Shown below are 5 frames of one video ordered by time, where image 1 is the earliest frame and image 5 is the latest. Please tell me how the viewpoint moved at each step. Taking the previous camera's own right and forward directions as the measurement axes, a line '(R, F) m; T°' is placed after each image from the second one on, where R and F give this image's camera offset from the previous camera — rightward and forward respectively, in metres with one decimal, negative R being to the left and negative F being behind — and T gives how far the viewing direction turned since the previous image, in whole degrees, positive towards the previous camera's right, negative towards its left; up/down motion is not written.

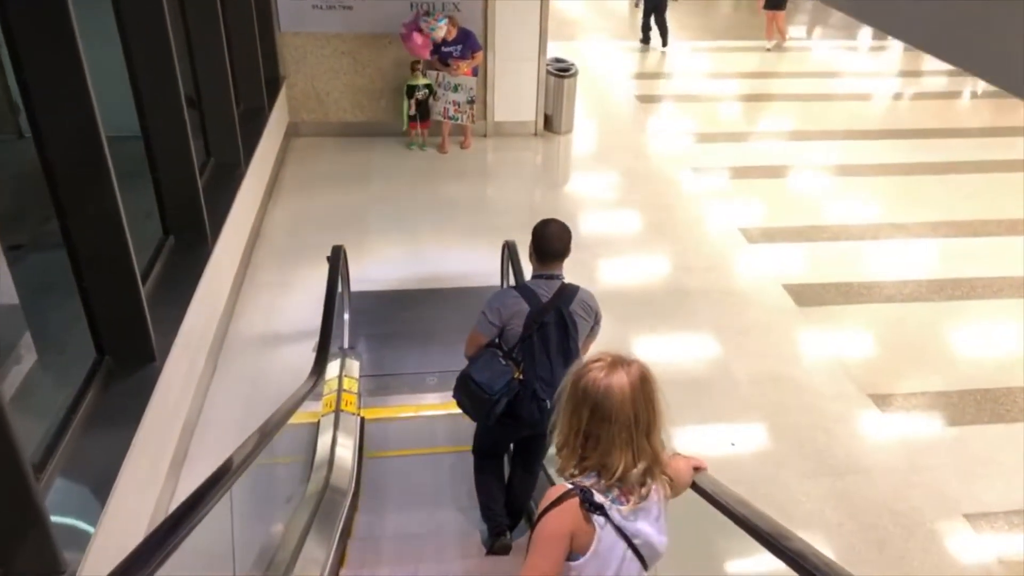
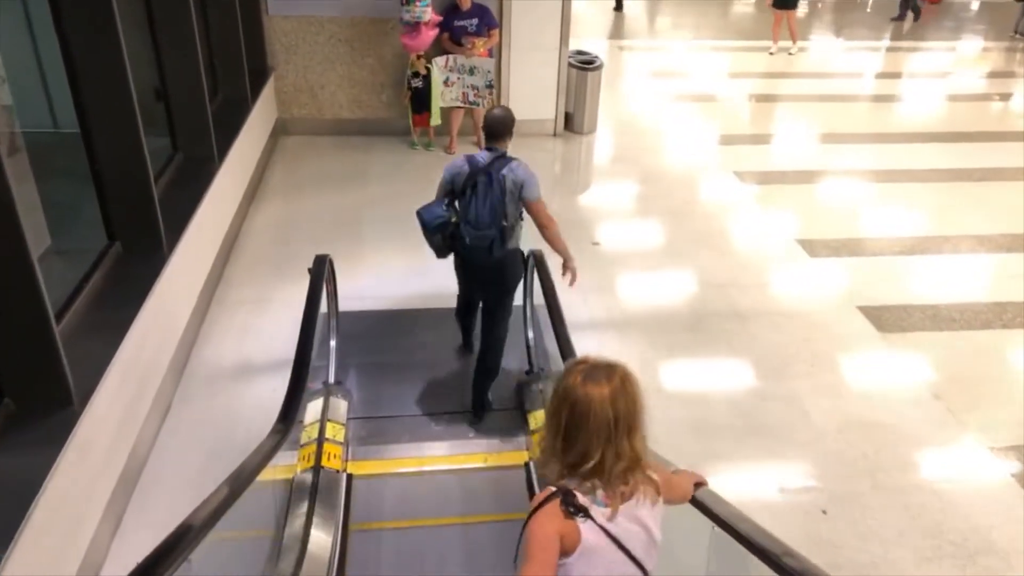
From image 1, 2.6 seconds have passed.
(-0.1, +0.9) m; 0°
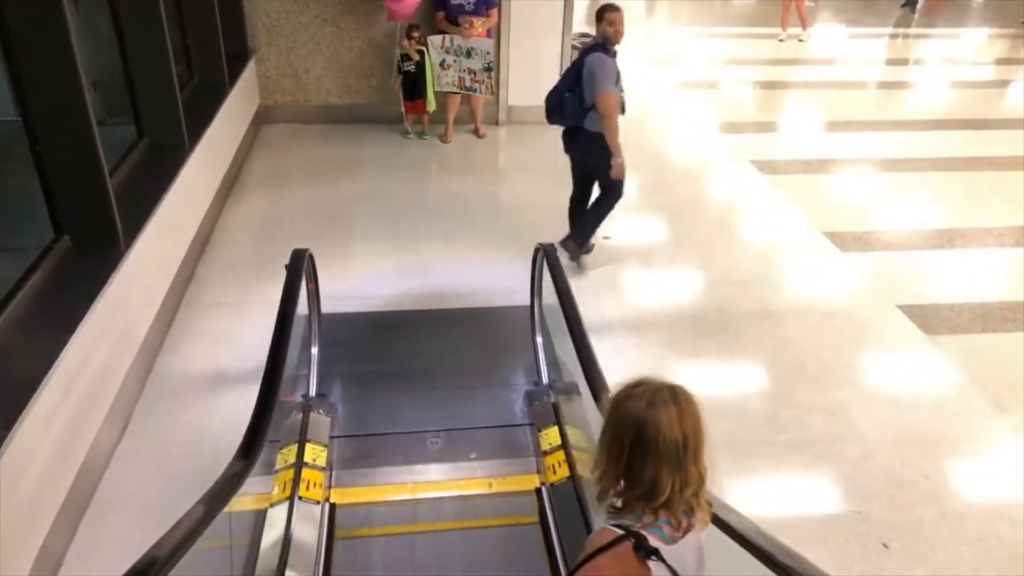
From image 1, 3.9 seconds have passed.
(0.0, +0.5) m; 0°
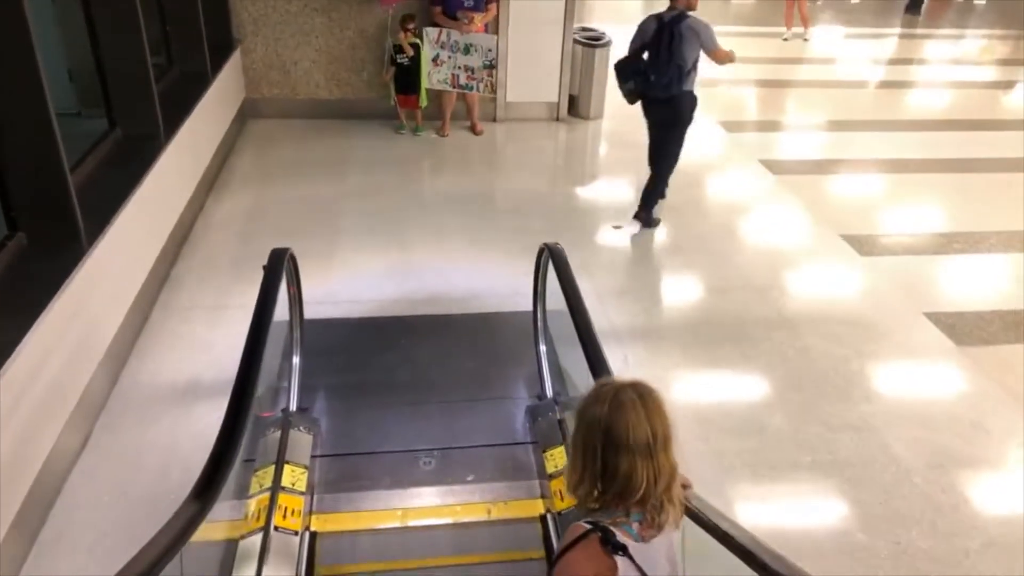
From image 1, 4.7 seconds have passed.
(0.0, +0.3) m; 0°
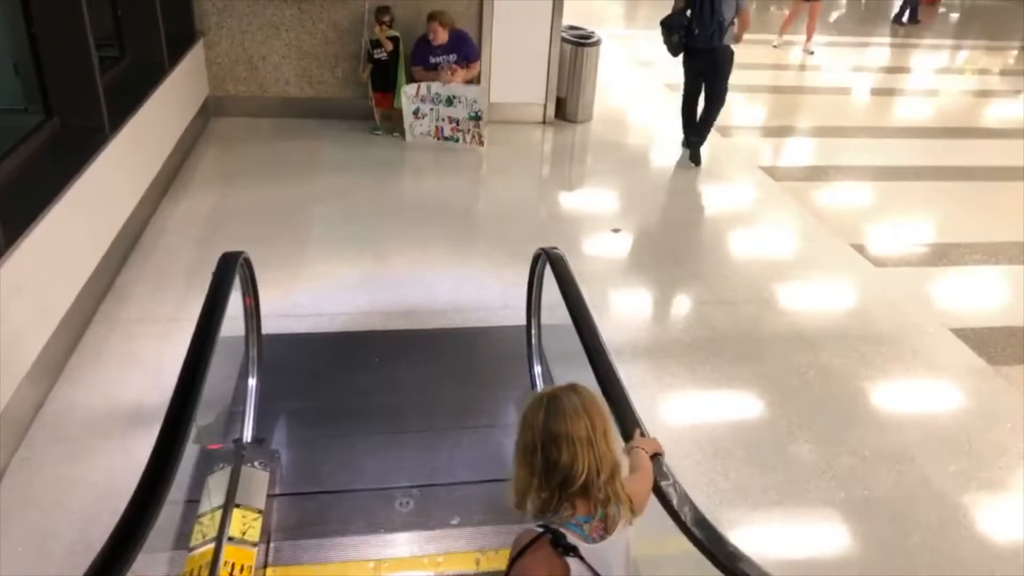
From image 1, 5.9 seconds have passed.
(0.0, +0.4) m; +2°
